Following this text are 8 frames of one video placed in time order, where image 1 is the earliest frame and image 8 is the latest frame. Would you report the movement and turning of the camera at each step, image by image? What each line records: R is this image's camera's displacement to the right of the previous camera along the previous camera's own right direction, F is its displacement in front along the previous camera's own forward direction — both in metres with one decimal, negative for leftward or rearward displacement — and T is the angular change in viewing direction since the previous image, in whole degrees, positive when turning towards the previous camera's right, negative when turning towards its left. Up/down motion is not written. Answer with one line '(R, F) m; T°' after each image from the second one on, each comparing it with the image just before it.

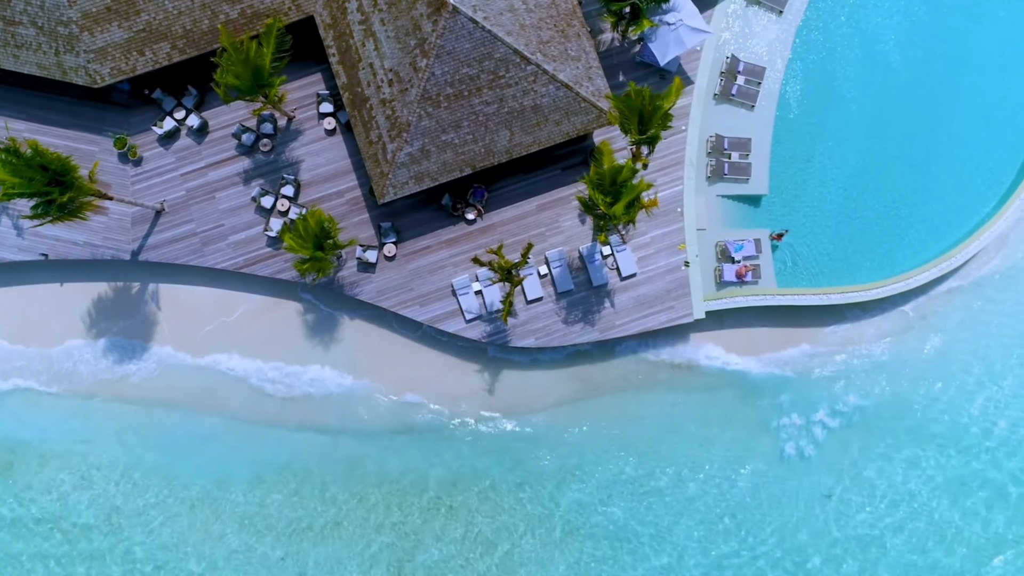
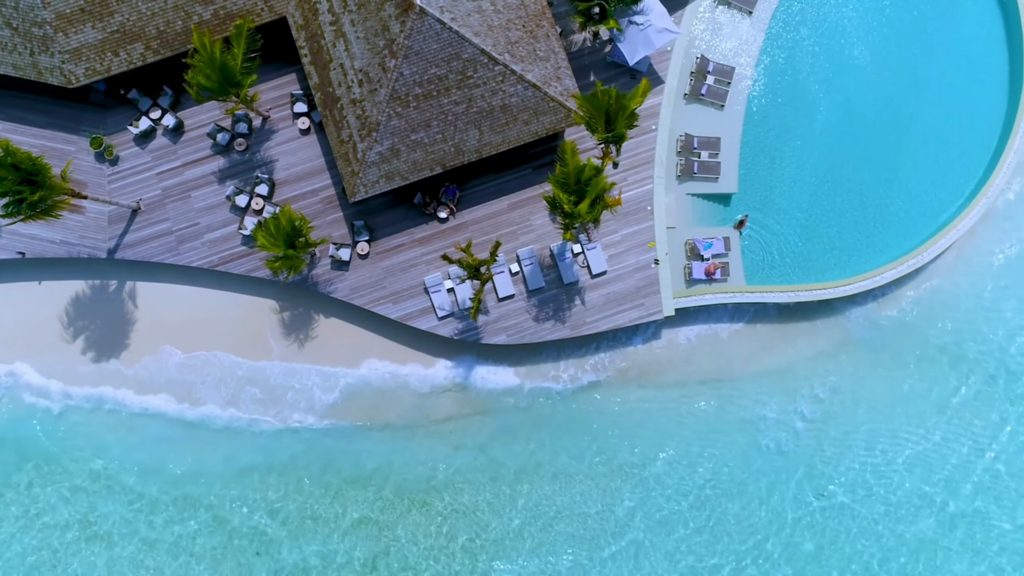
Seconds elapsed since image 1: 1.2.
(+0.7, -0.2) m; 0°
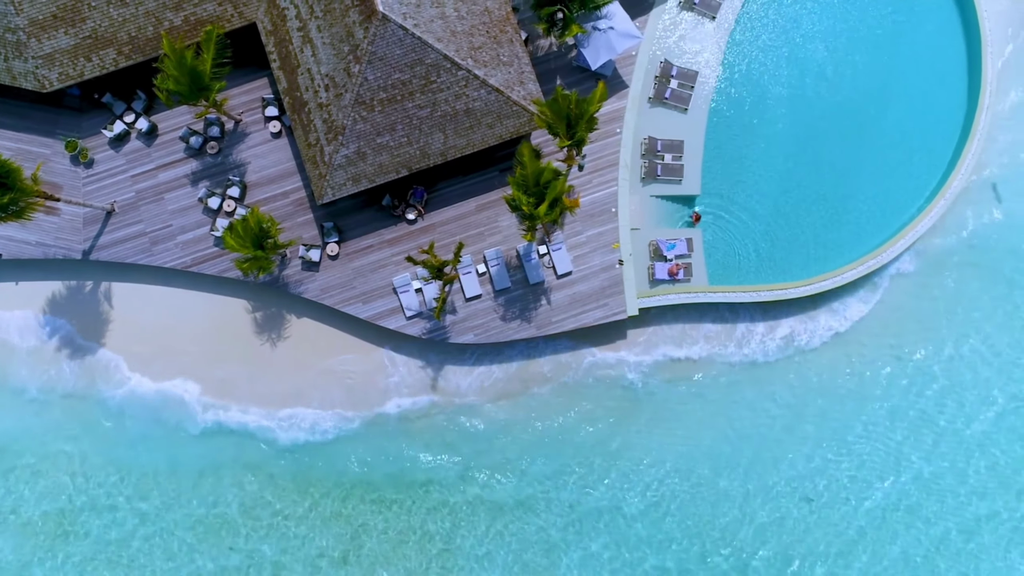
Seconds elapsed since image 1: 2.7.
(+0.8, -0.3) m; 0°
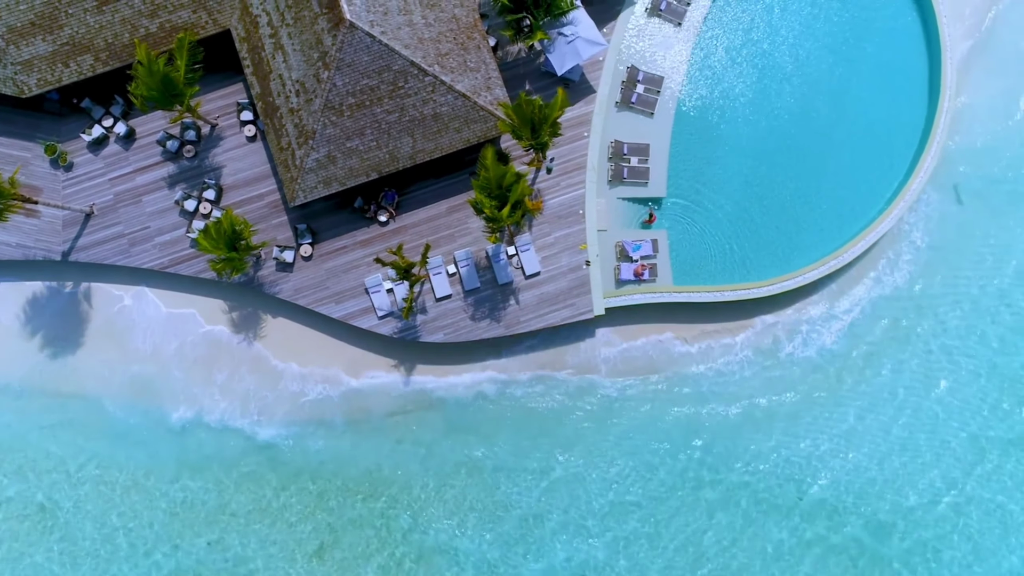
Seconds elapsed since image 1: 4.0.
(+0.8, -0.3) m; 0°
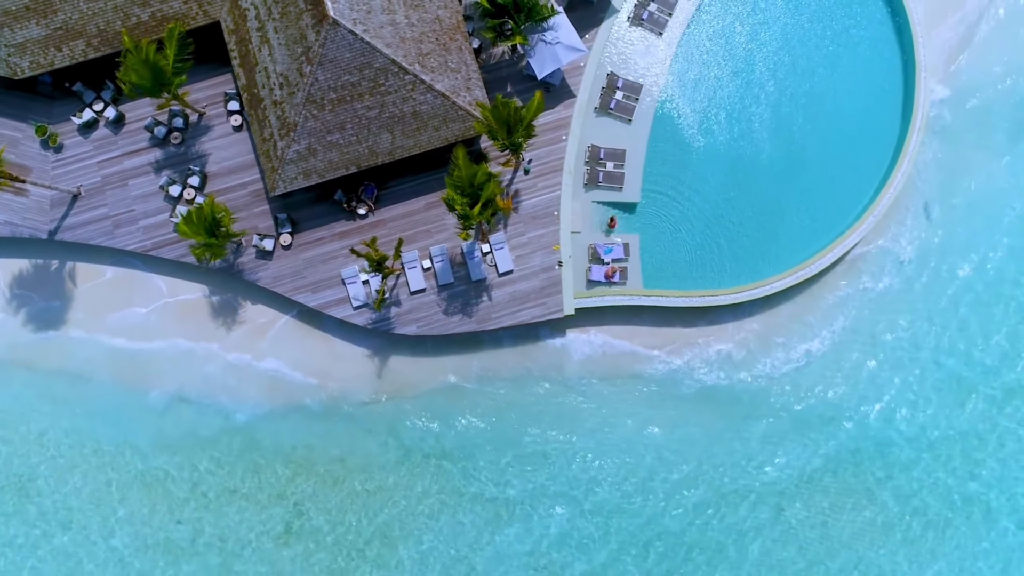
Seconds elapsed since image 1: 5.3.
(+0.8, -0.3) m; 0°
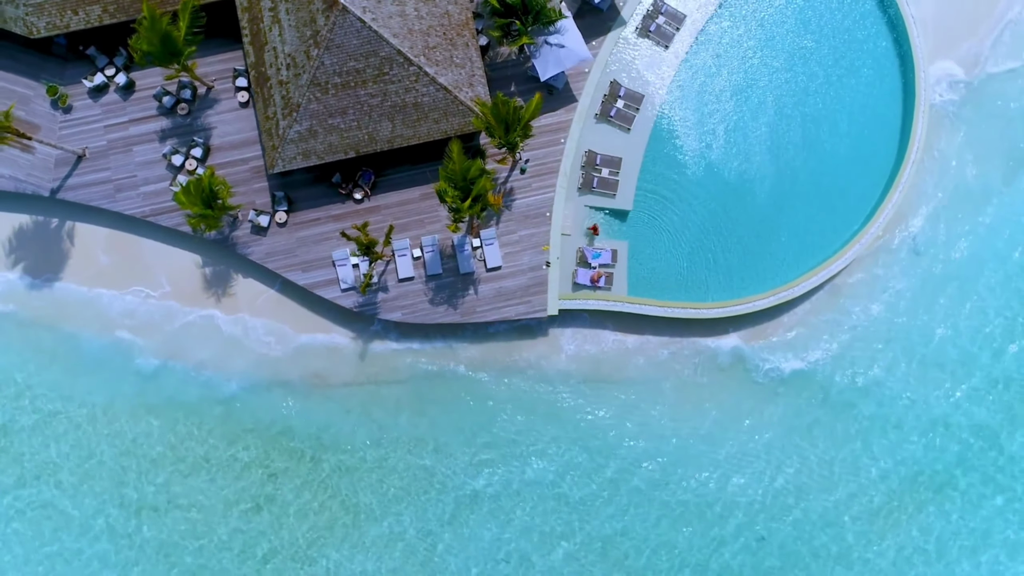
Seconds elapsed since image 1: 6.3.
(+0.5, -0.2) m; 0°
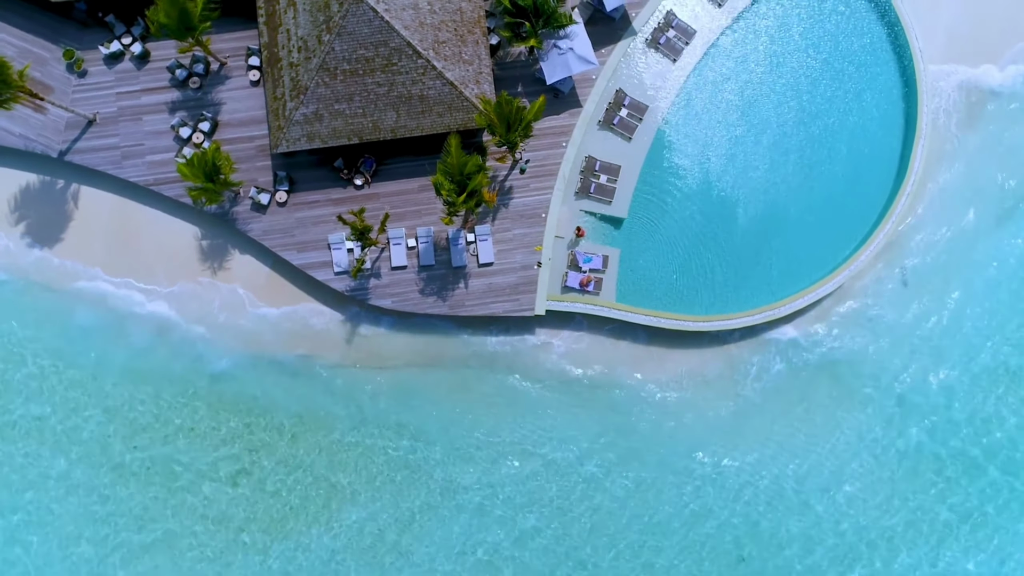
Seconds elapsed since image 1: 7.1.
(+0.4, -0.2) m; 0°
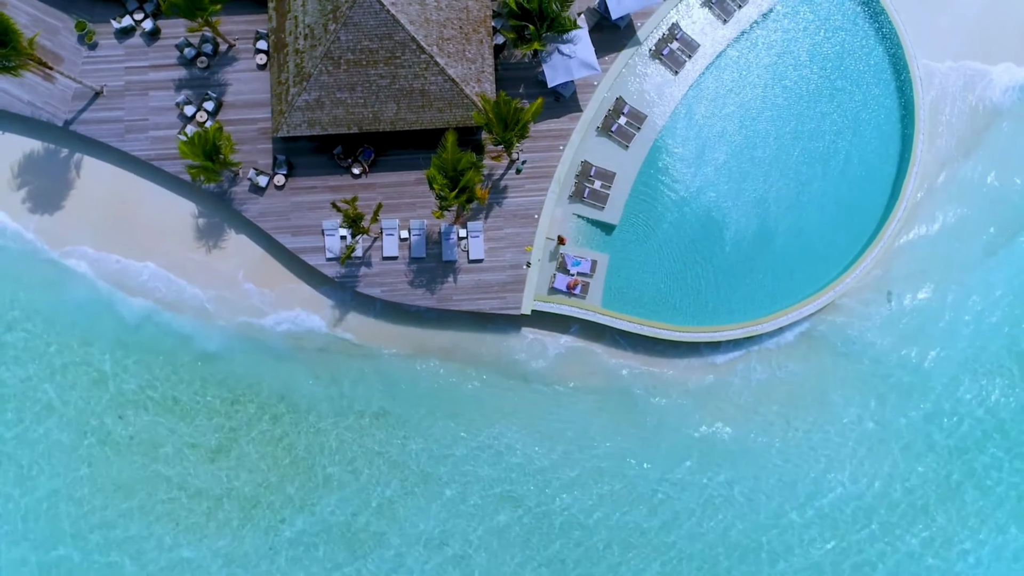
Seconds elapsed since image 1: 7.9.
(+0.4, -0.2) m; 0°
